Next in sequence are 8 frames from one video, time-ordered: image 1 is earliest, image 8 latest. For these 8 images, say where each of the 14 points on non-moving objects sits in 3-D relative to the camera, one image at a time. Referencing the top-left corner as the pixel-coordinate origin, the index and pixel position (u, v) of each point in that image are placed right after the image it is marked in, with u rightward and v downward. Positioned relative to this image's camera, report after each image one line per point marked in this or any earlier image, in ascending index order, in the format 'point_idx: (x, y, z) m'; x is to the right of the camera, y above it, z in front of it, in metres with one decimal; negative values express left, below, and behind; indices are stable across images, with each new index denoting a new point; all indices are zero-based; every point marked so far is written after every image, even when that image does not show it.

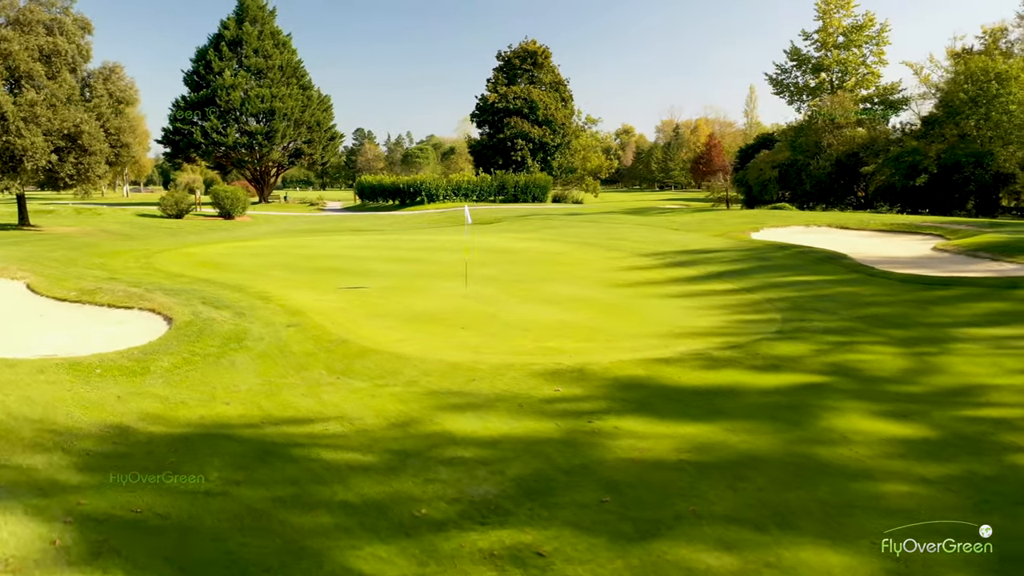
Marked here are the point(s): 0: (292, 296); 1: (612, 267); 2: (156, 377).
0: (-4.2, -0.1, +15.9) m
1: (+2.3, +0.4, +18.6) m
2: (-4.2, -1.1, +9.8) m
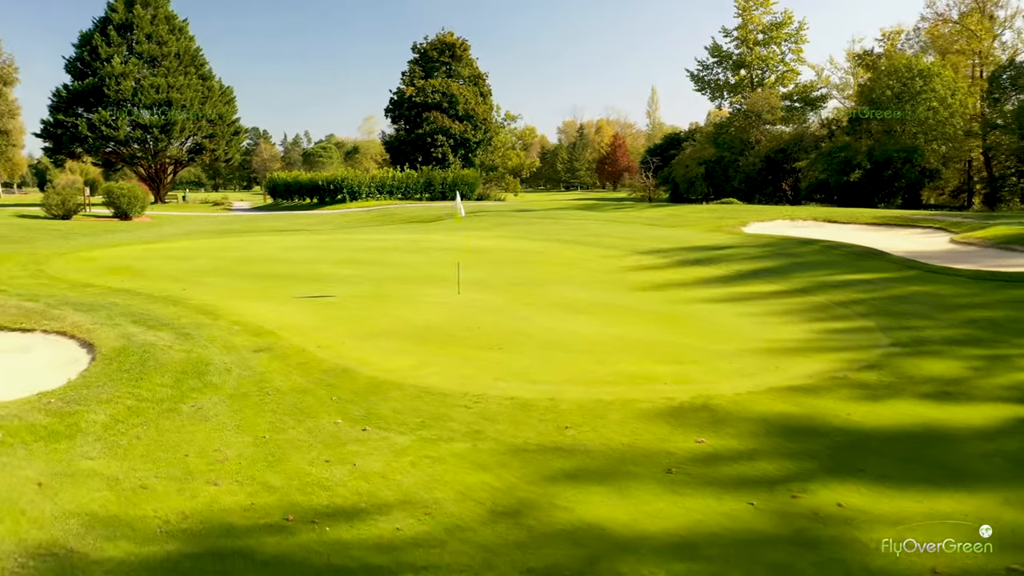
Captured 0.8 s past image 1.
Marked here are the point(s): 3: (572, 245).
0: (-4.0, -0.3, +12.6) m
1: (+2.0, +0.4, +16.0) m
2: (-3.3, -1.2, +6.5) m
3: (+1.4, +1.0, +19.4) m
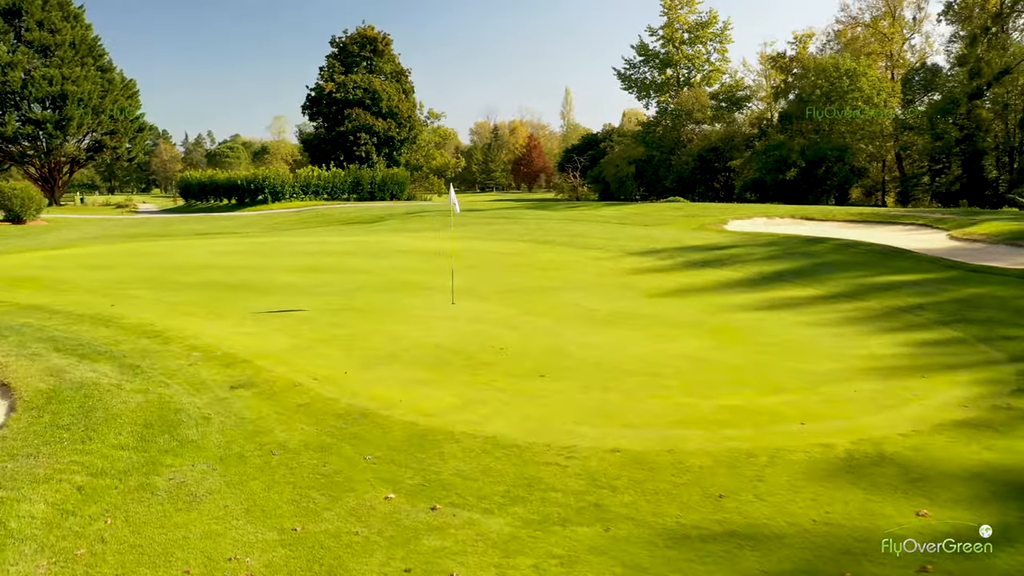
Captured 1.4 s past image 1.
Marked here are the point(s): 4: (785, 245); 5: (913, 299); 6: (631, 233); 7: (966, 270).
0: (-3.8, -0.5, +10.2) m
1: (+1.8, +0.3, +14.3) m
2: (-2.4, -1.4, +4.2) m
3: (+0.8, +0.9, +17.5) m
4: (+5.0, +0.8, +15.0) m
5: (+5.2, -0.1, +11.0) m
6: (+2.7, +1.3, +18.9) m
7: (+6.8, +0.3, +12.6) m
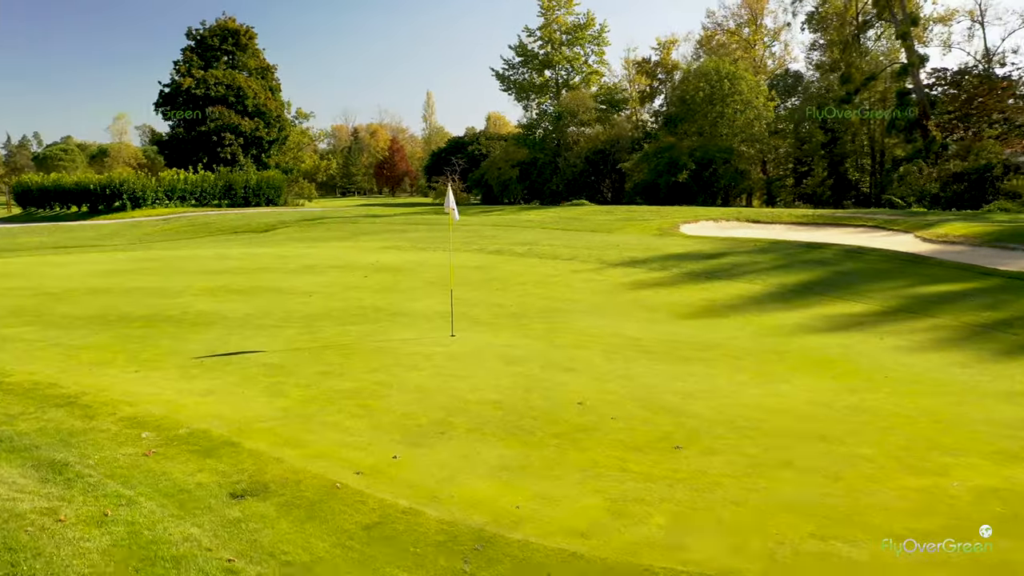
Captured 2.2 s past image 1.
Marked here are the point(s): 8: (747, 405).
0: (-3.4, -0.9, +7.3) m
1: (+1.5, 0.0, +12.3) m
2: (-1.0, -1.7, +1.6) m
3: (-0.1, +0.6, +15.3) m
4: (+4.5, +0.6, +13.5) m
5: (+5.4, -0.3, +9.6) m
6: (+1.5, +1.0, +17.0) m
7: (+6.7, +0.2, +11.5) m
8: (+1.8, -0.9, +6.5) m
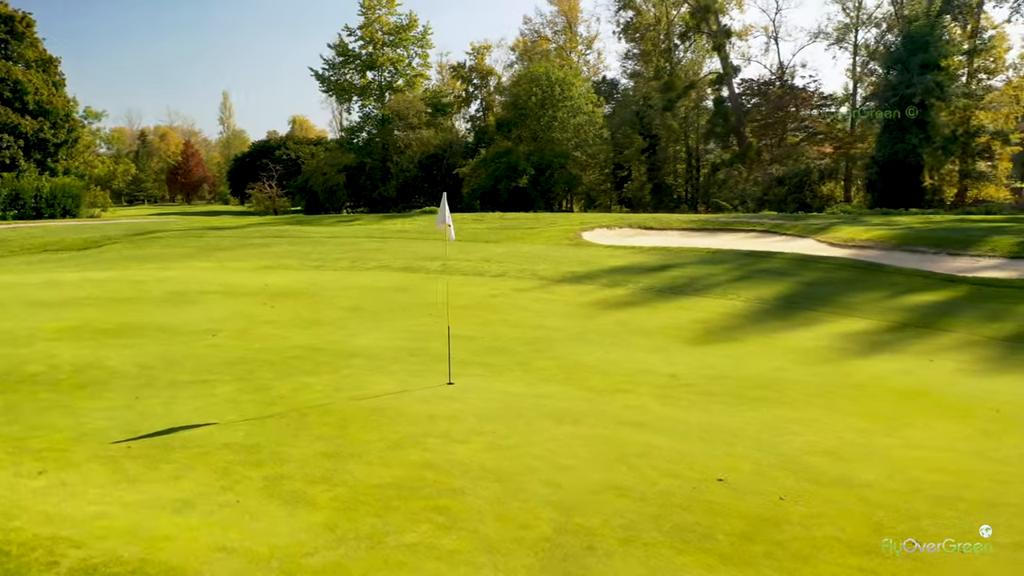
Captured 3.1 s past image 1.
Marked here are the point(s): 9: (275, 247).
0: (-2.7, -1.2, +4.8) m
1: (+0.8, -0.2, +10.8) m
2: (+0.9, -1.9, -0.1) m
3: (-1.4, +0.2, +13.4) m
4: (+3.4, +0.4, +12.7) m
5: (+5.2, -0.4, +9.2) m
6: (-0.3, +0.7, +15.4) m
7: (+6.1, +0.1, +11.3) m
8: (+2.5, -1.1, +5.2) m
9: (-5.2, +0.9, +18.5) m
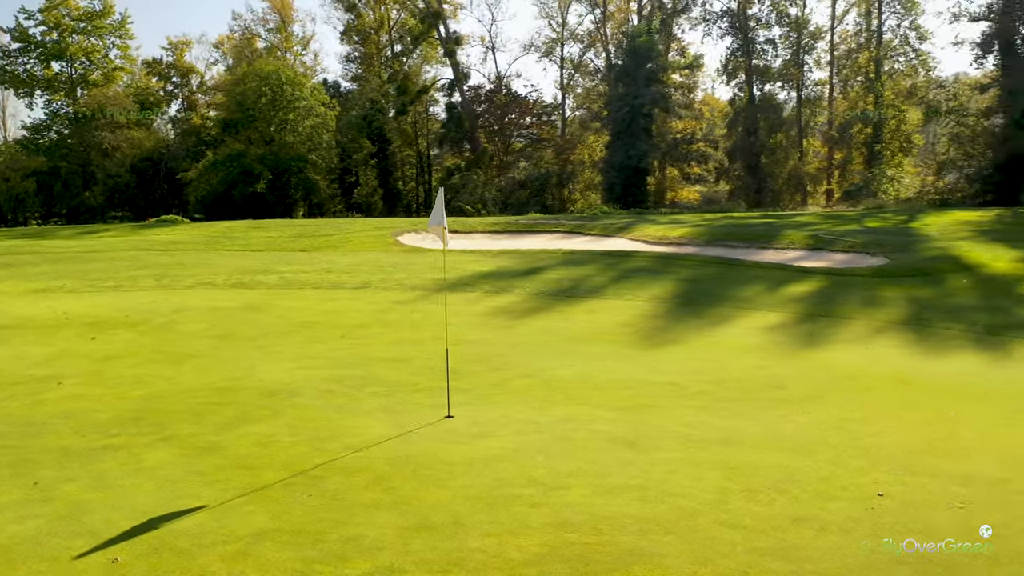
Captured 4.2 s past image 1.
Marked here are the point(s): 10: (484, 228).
0: (-1.6, -1.4, +3.0) m
1: (-0.5, -0.3, +9.9) m
2: (+3.5, -1.8, -0.3) m
3: (-3.5, 0.0, +11.5) m
4: (+1.3, +0.4, +12.6) m
5: (+4.3, -0.3, +9.8) m
6: (-3.1, +0.5, +13.8) m
7: (+4.3, +0.2, +12.1) m
8: (+3.1, -1.0, +5.2) m
9: (-8.8, +0.4, +15.0) m
10: (-0.7, +1.4, +19.7) m
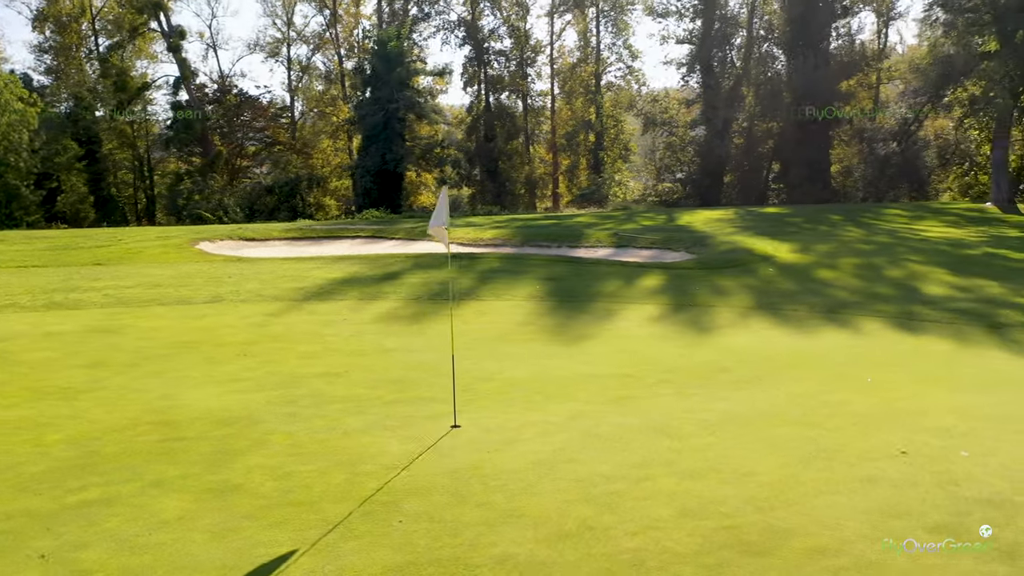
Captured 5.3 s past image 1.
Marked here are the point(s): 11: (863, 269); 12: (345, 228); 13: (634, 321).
0: (-0.5, -1.4, +2.5) m
1: (-1.7, -0.4, +9.4) m
2: (+5.5, -1.6, +1.1) m
3: (-5.1, -0.2, +9.9) m
4: (-1.0, +0.4, +12.5) m
5: (+2.8, -0.1, +10.9) m
6: (-5.5, +0.2, +12.2) m
7: (+2.0, +0.3, +13.1) m
8: (+3.3, -0.9, +6.2) m
9: (-11.3, -0.1, +11.5) m
10: (-5.2, +1.2, +18.6) m
11: (+5.8, +0.3, +13.7) m
12: (-3.9, +1.4, +19.7) m
13: (+1.3, -0.4, +9.7) m
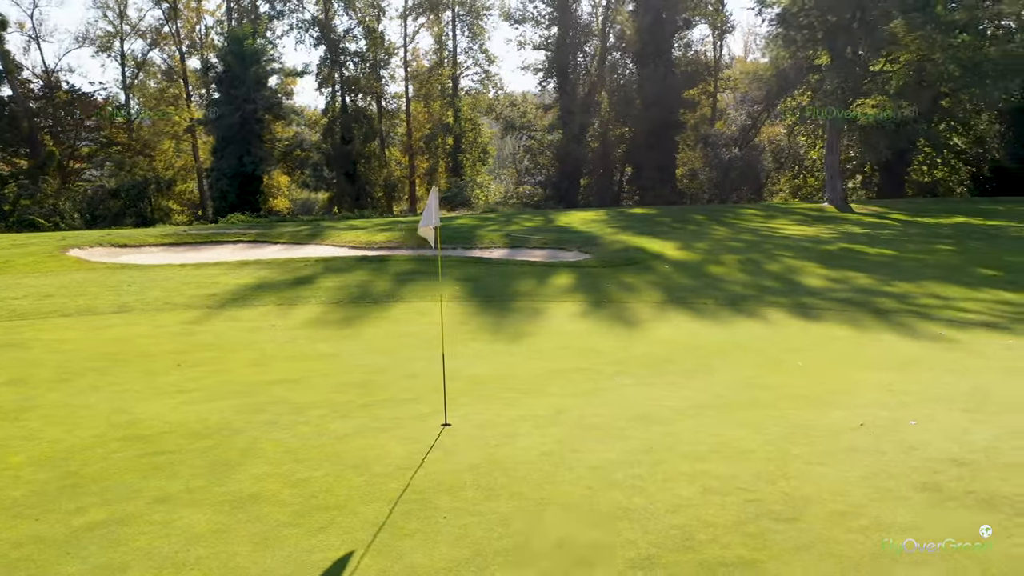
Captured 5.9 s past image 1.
0: (+0.1, -1.4, +2.6) m
1: (-2.4, -0.5, +9.1) m
2: (+6.2, -1.4, +2.3) m
3: (-5.8, -0.4, +9.0) m
4: (-2.3, +0.3, +12.3) m
5: (+1.7, -0.1, +11.5) m
6: (-6.7, +0.1, +11.2) m
7: (+0.6, +0.3, +13.4) m
8: (+3.1, -0.8, +6.9) m
9: (-12.3, -0.4, +9.4) m
10: (-7.6, +1.0, +17.5) m
11: (+4.2, +0.4, +14.8) m
12: (-6.6, +1.3, +18.9) m
13: (+0.5, -0.4, +10.0) m
